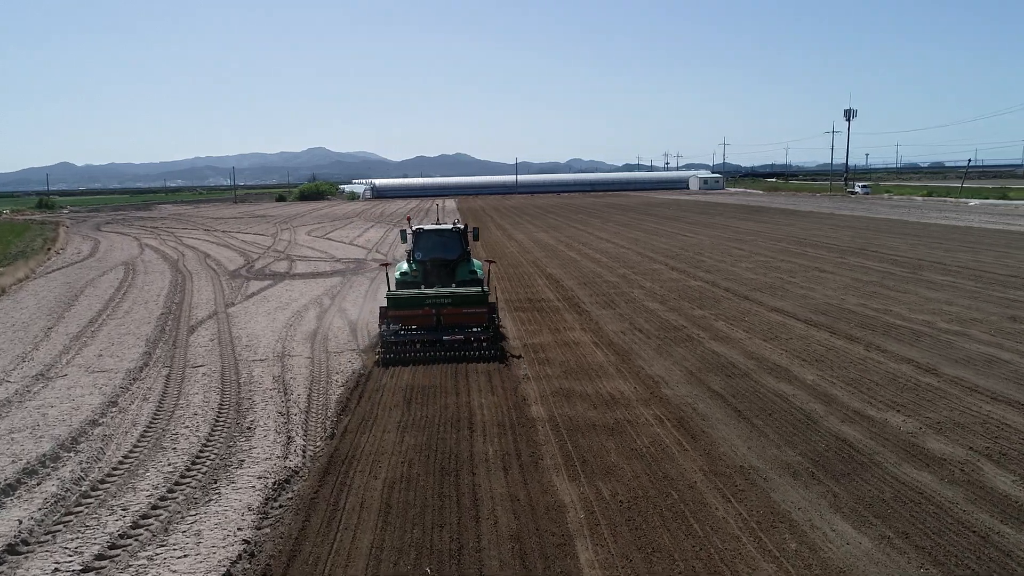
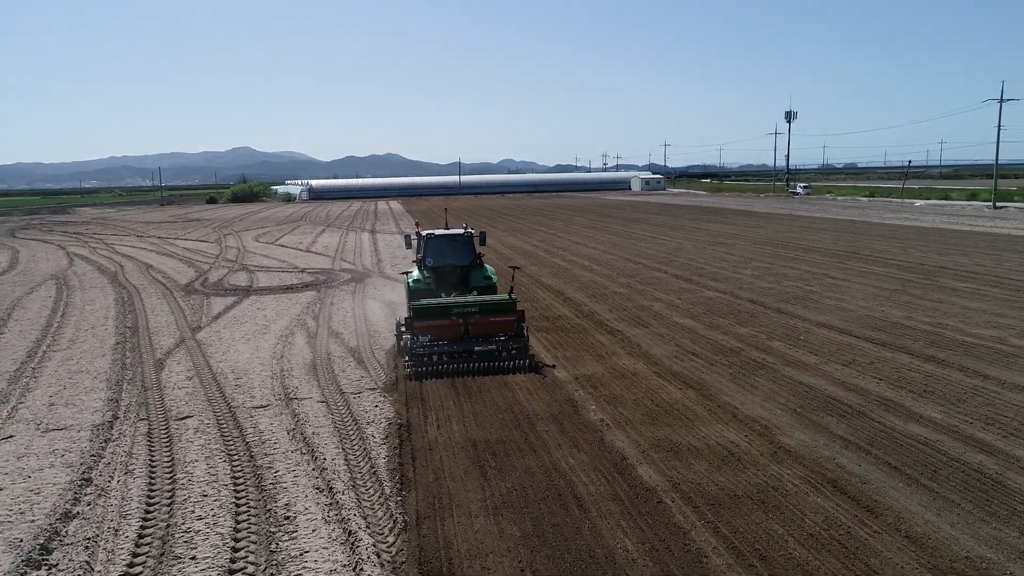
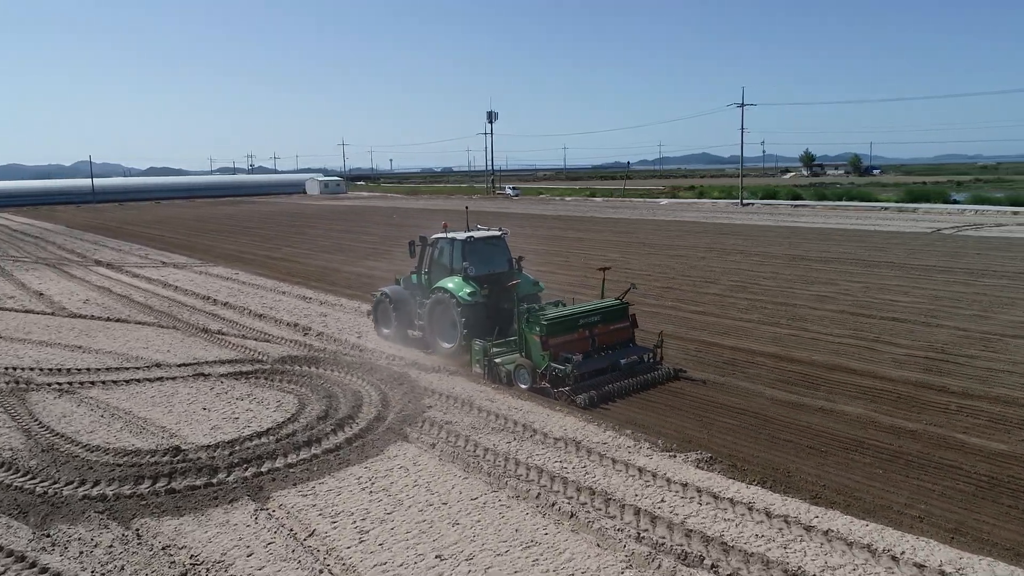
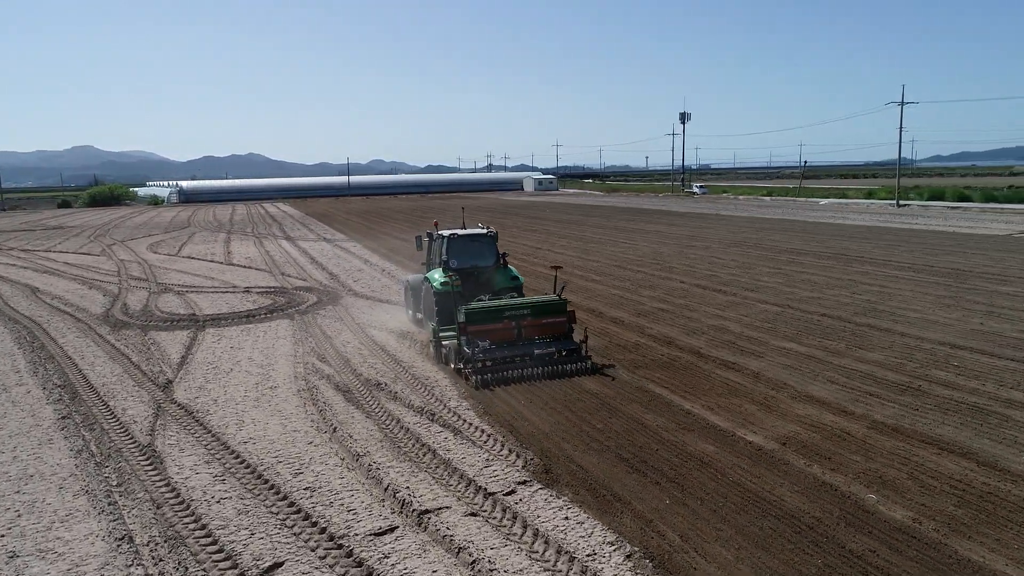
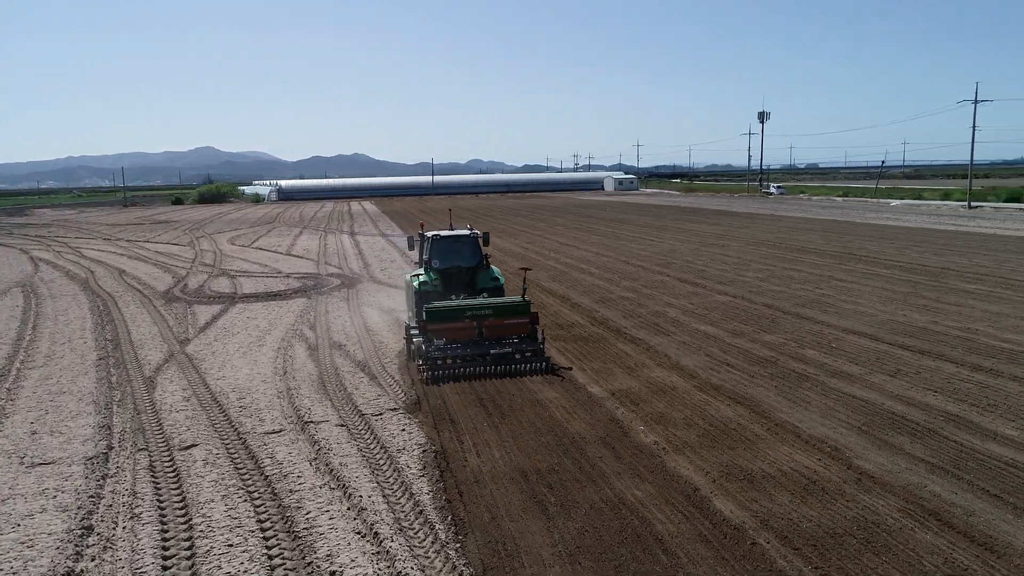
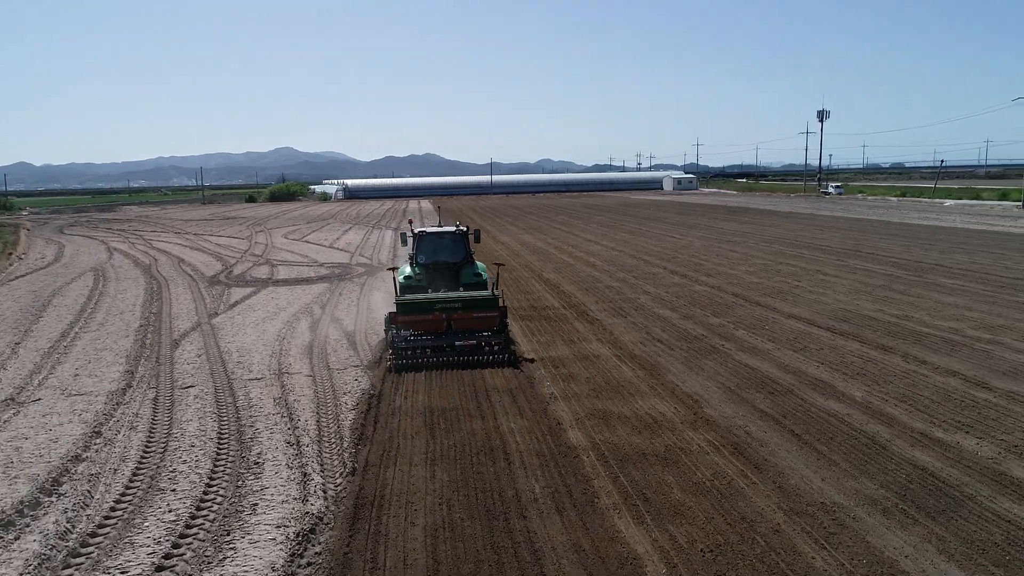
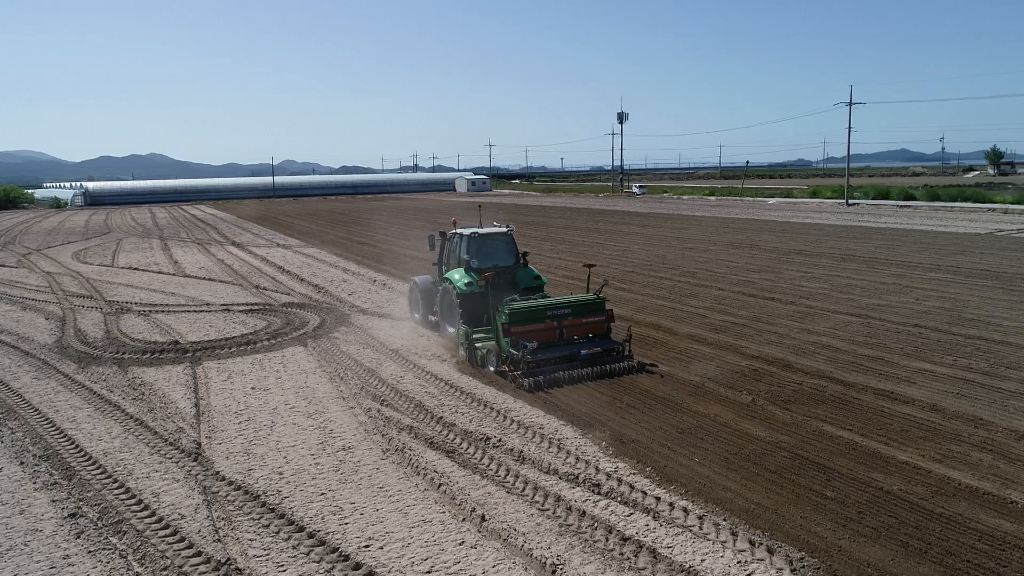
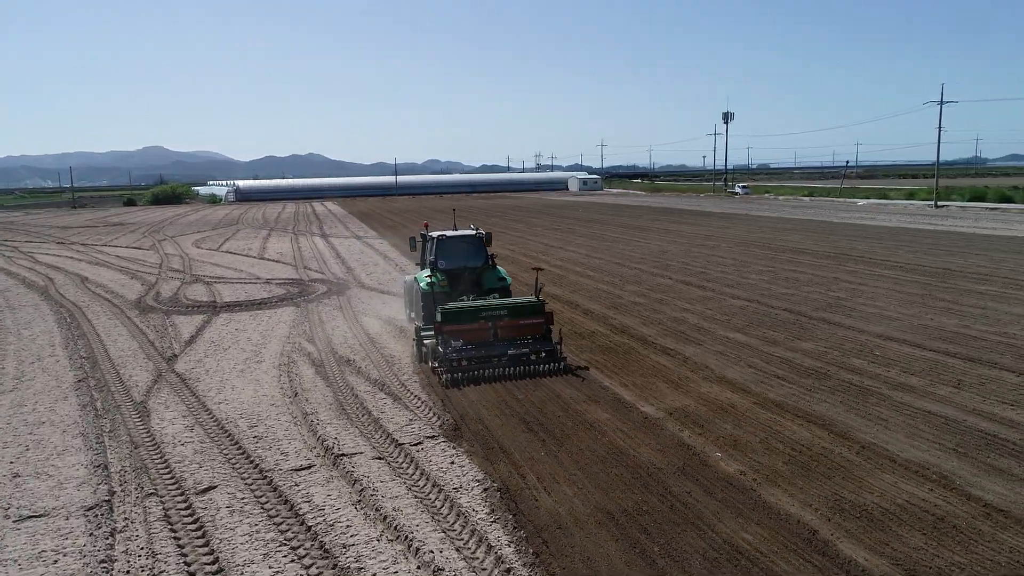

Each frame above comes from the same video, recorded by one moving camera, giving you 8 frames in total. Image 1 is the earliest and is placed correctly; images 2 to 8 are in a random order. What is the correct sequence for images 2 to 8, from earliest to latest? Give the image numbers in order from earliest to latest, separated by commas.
6, 2, 5, 8, 4, 7, 3
